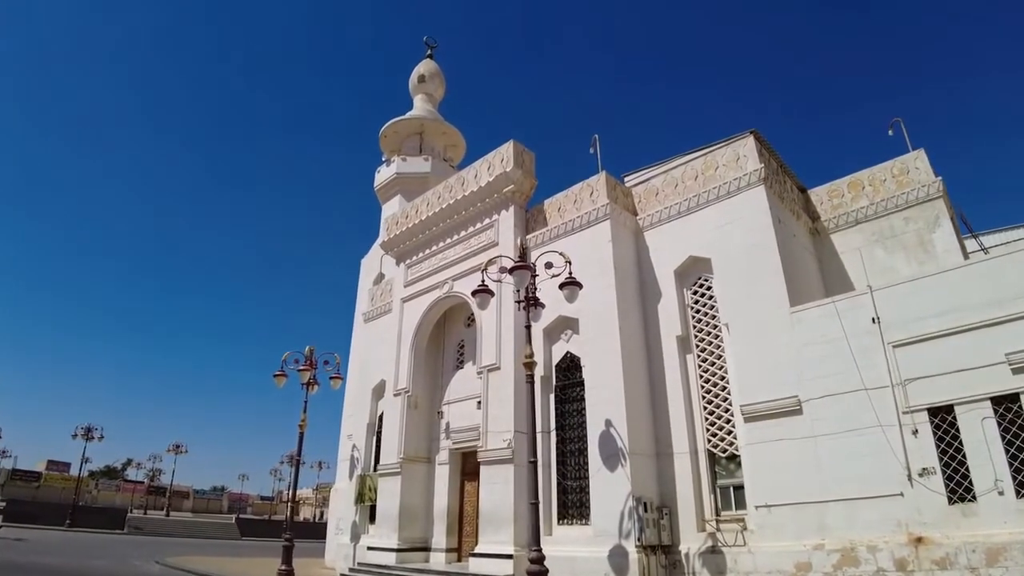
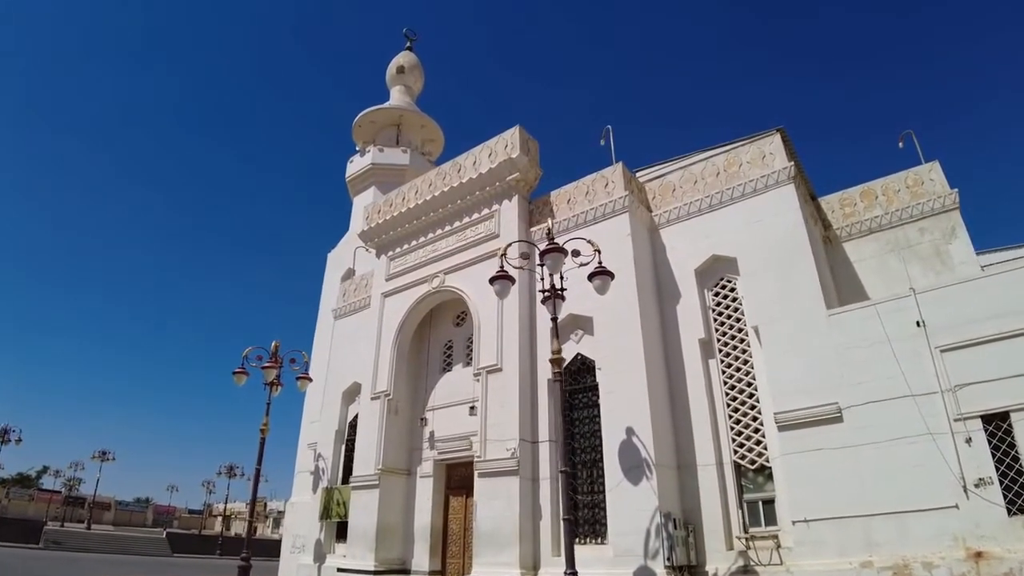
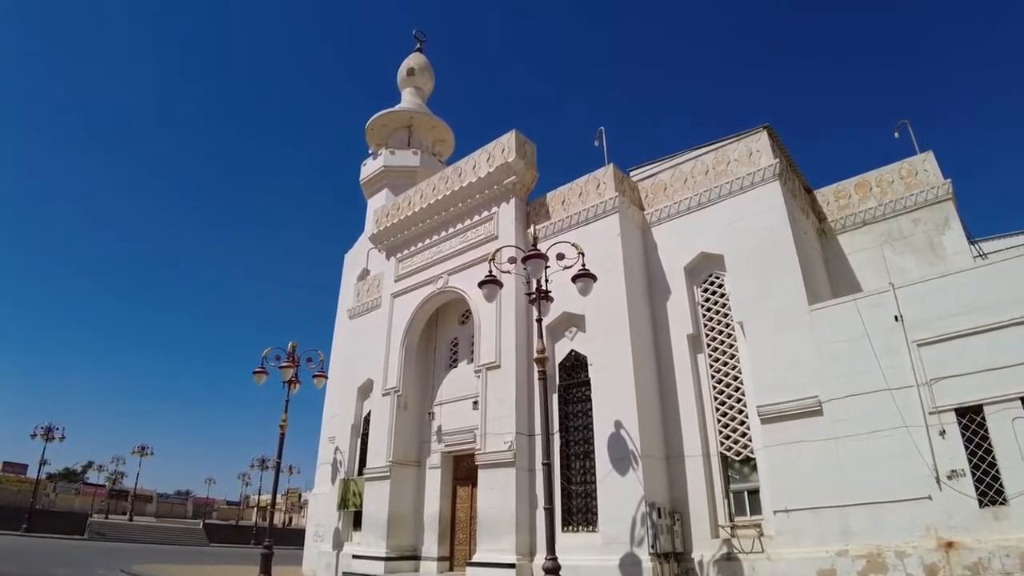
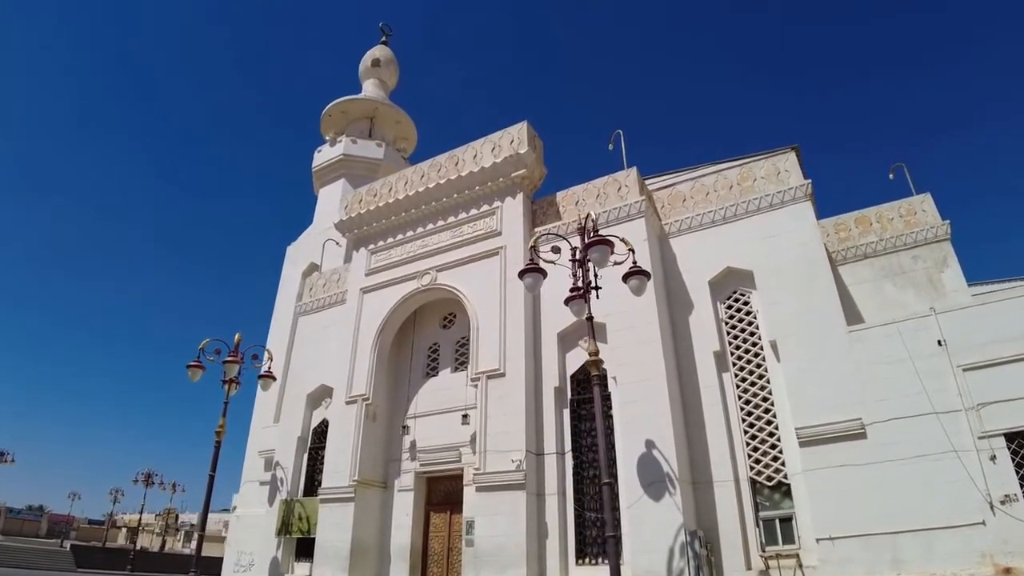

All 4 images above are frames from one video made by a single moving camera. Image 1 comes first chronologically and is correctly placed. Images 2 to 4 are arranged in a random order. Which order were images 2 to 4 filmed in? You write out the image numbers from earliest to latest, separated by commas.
3, 2, 4
